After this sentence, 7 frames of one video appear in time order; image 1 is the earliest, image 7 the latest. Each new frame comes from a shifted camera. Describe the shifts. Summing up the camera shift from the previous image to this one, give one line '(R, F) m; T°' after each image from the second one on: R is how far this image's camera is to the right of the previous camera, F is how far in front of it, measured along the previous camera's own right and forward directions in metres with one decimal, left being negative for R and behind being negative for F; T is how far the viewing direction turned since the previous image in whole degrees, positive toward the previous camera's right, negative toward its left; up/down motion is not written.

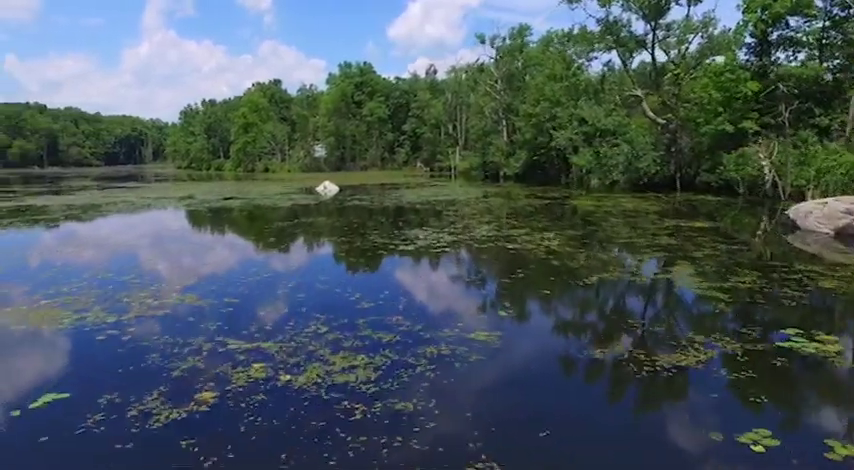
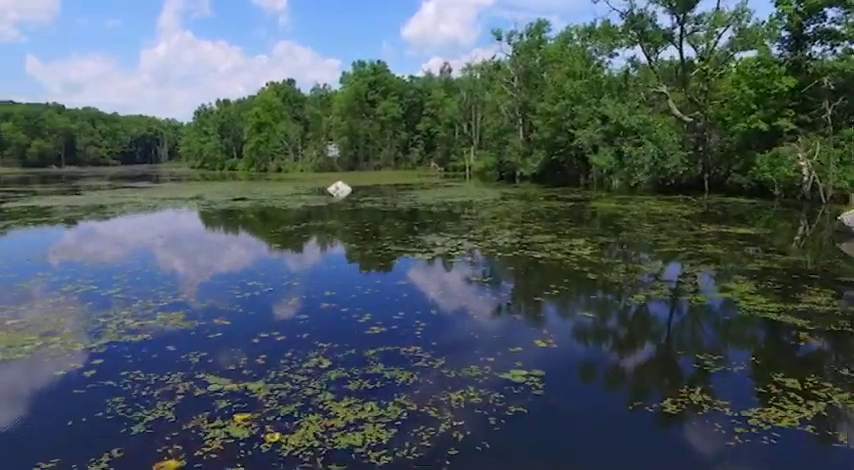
(-0.1, +1.0) m; -1°
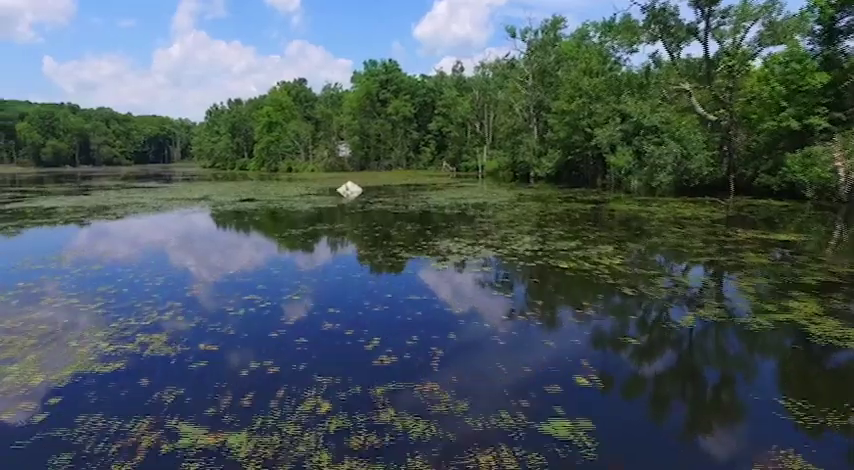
(-0.1, +0.8) m; -1°
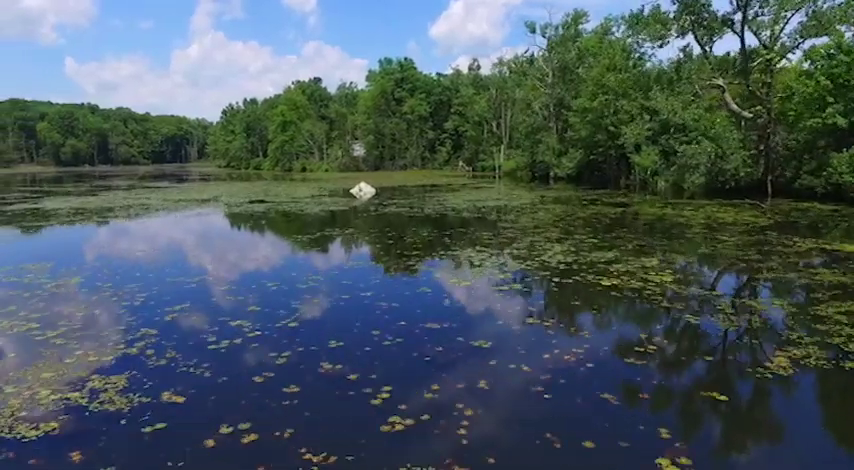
(-0.1, +1.1) m; -2°
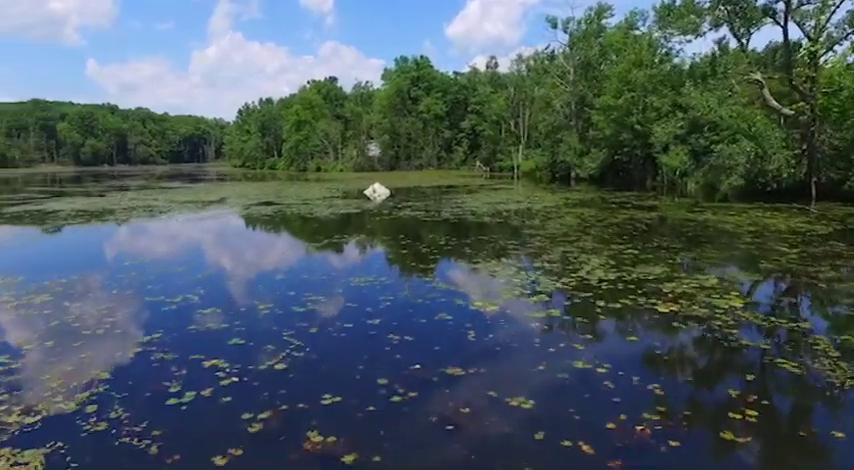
(-0.1, +1.2) m; -2°
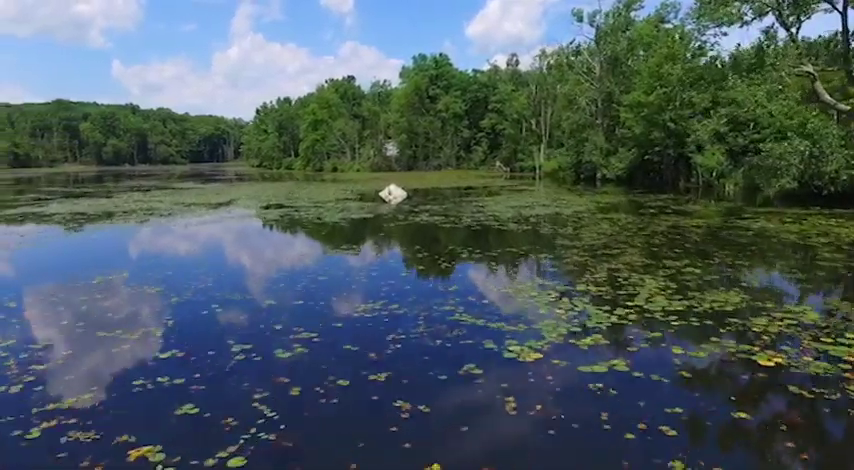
(0.0, +1.5) m; -2°
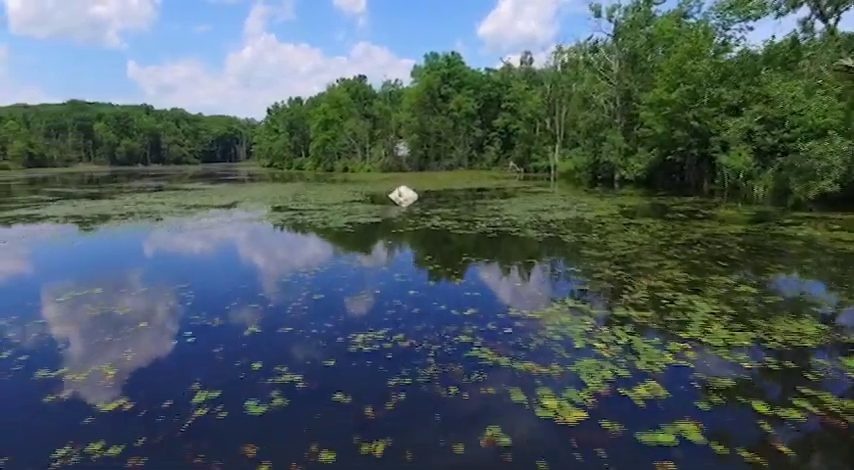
(0.0, +1.1) m; -1°
